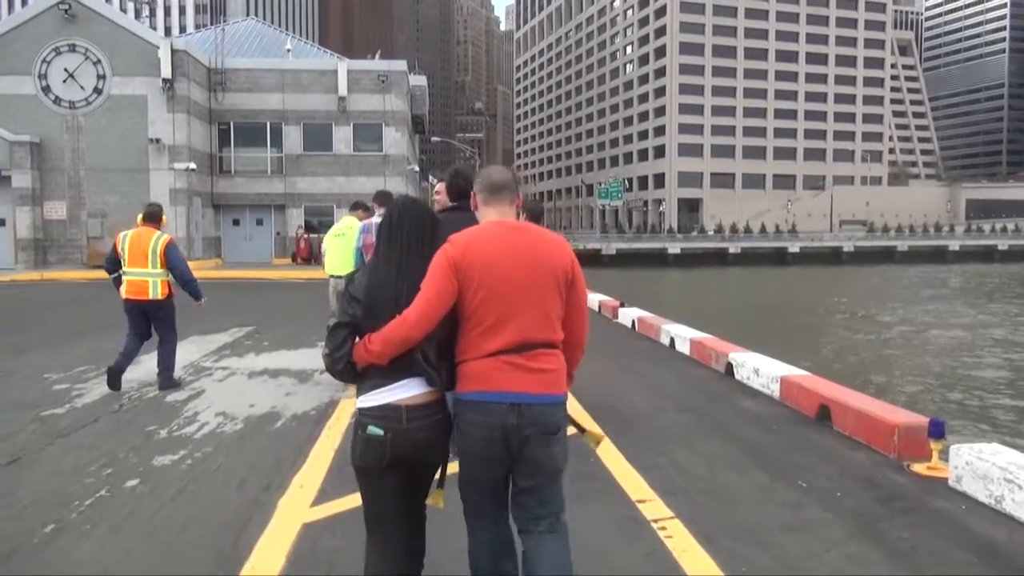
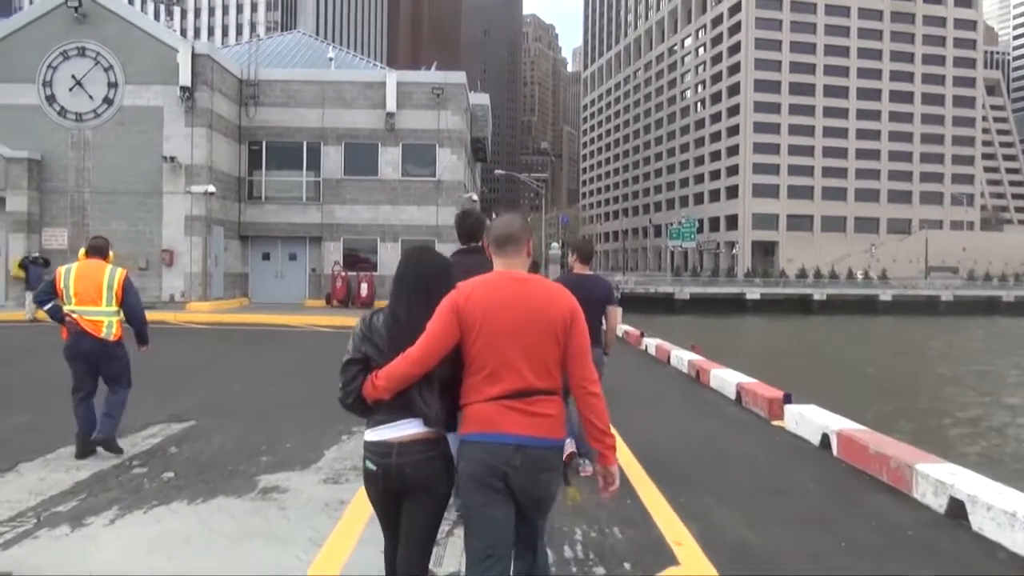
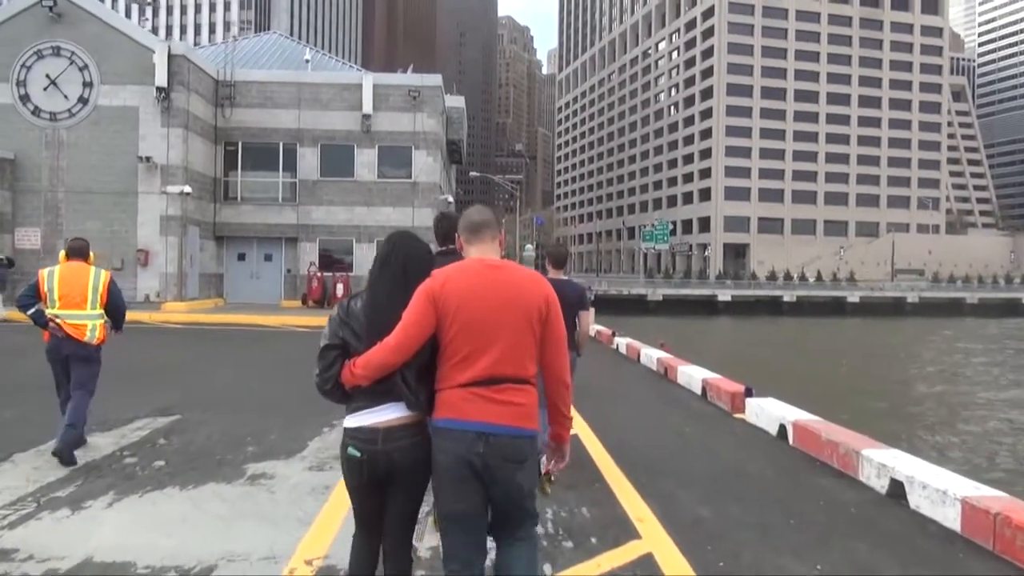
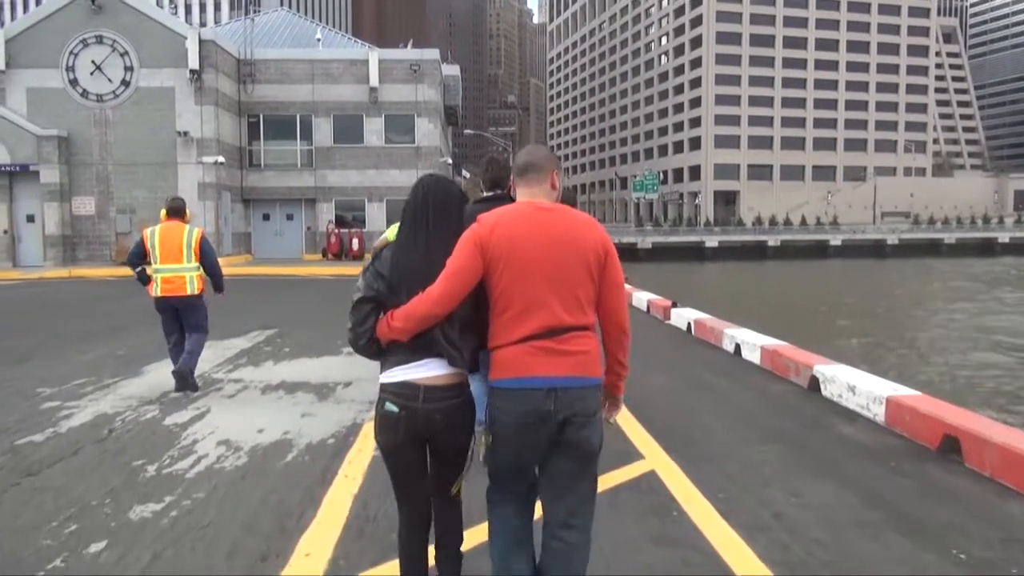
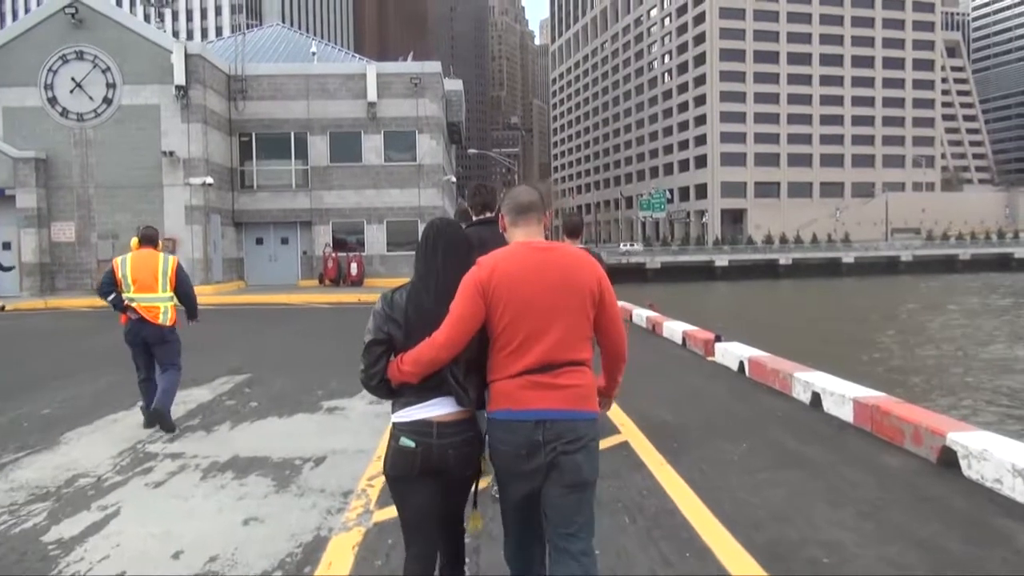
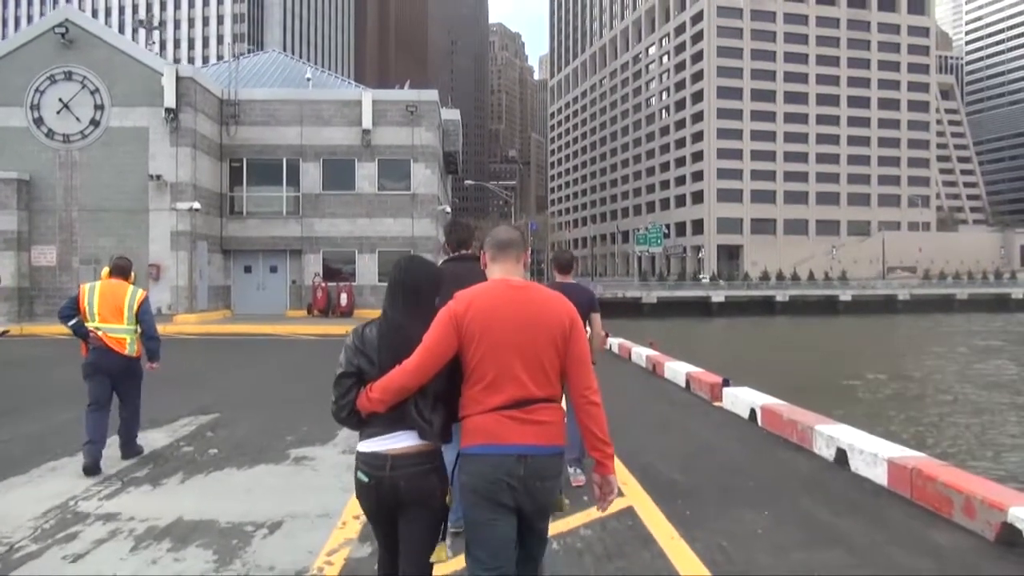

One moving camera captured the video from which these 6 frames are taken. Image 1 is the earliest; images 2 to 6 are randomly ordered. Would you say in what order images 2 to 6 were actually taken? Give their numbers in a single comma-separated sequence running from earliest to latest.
4, 5, 6, 3, 2
